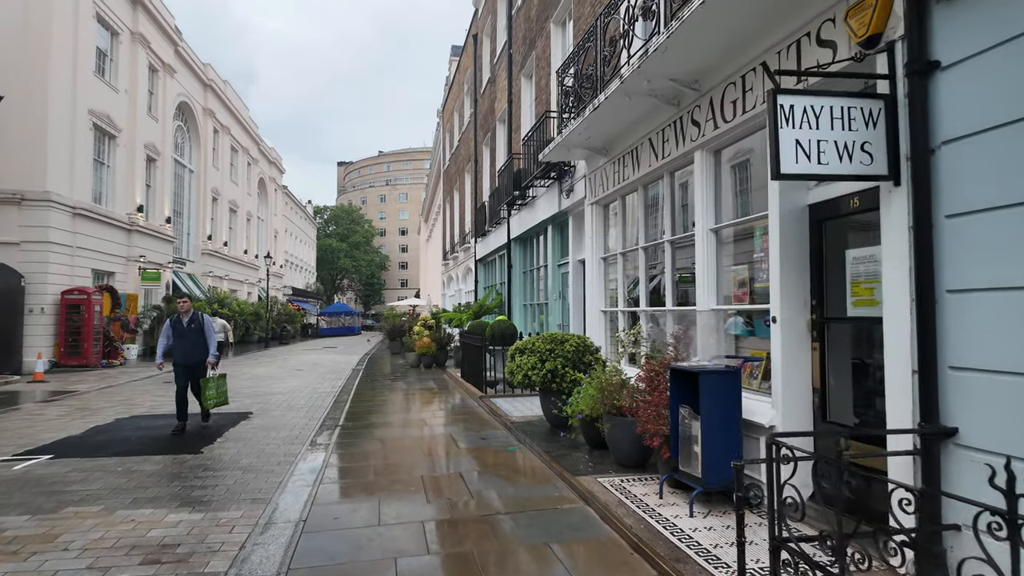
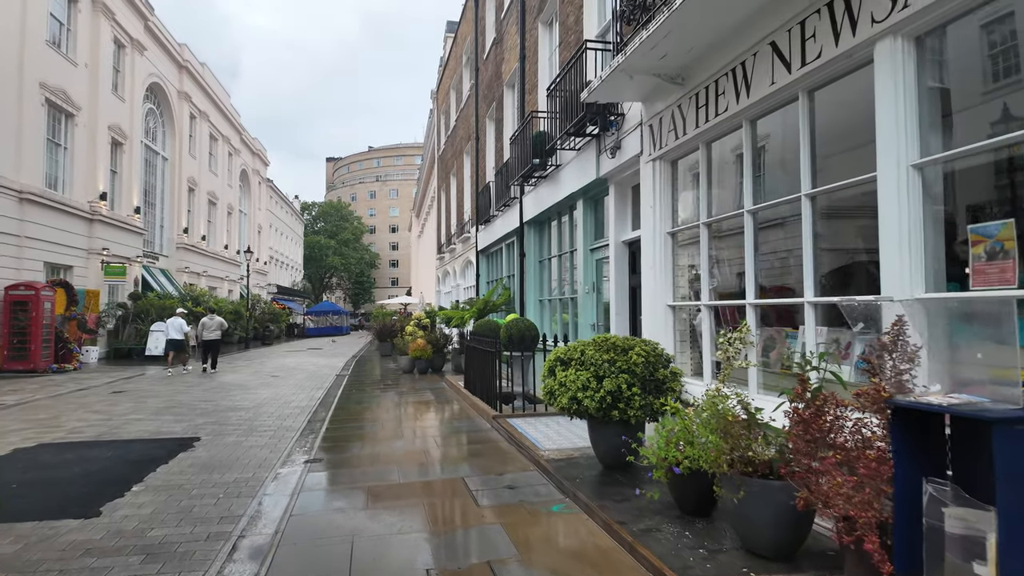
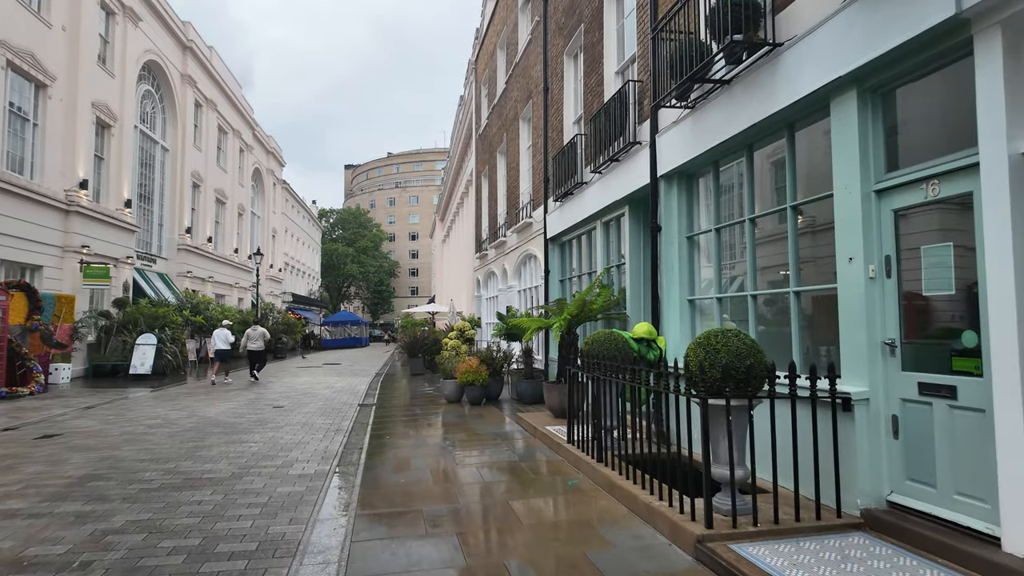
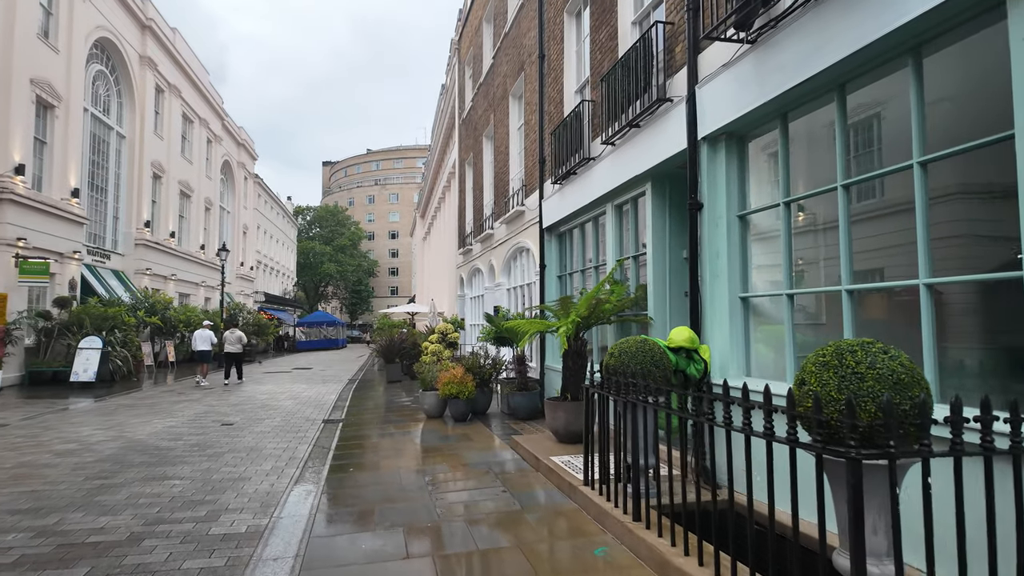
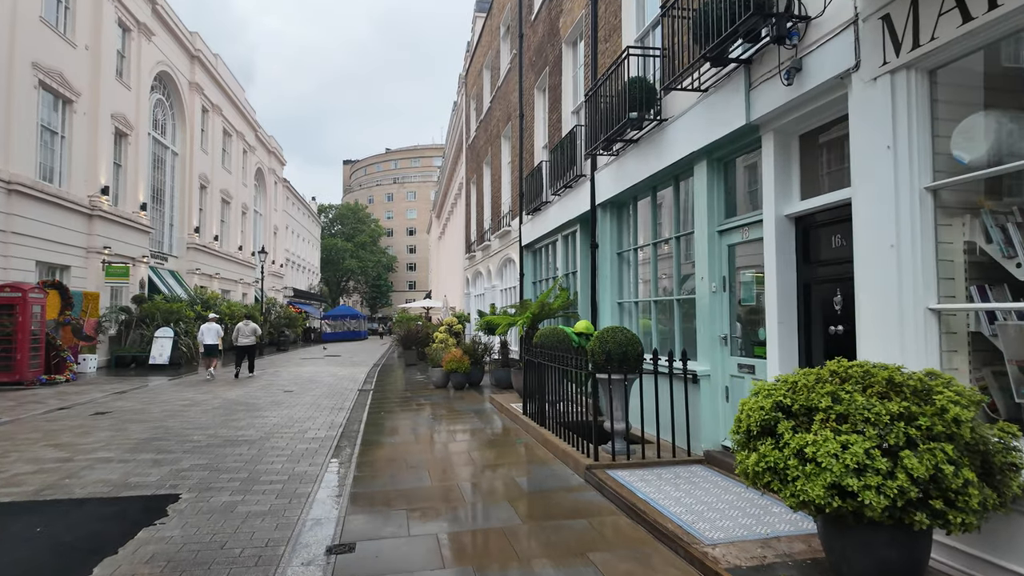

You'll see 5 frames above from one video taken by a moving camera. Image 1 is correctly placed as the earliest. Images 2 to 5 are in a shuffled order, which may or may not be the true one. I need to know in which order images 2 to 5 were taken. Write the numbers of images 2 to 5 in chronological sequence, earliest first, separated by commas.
2, 5, 3, 4
